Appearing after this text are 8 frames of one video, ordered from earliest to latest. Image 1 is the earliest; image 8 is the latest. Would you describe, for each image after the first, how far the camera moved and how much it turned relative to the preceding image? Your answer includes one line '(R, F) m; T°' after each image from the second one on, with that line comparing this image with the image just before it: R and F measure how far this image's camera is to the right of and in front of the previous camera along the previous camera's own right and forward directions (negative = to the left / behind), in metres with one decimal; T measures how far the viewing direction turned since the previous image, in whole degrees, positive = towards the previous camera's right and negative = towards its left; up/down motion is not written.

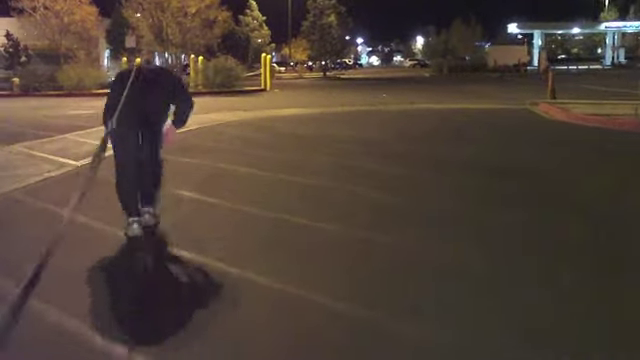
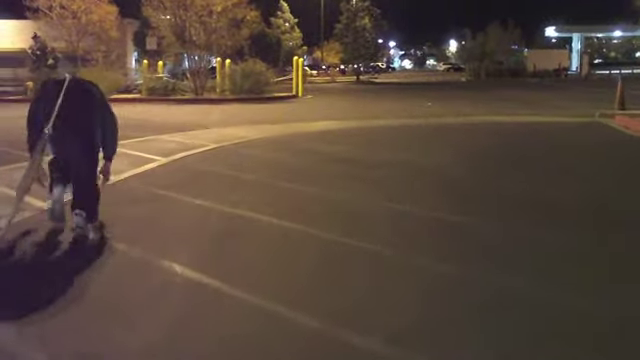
(-0.2, +3.5) m; -2°
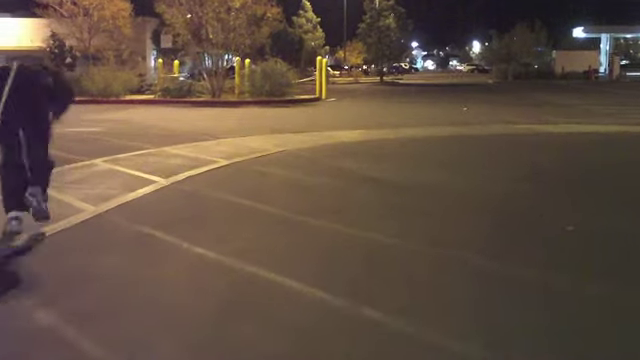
(-0.1, +2.4) m; -1°
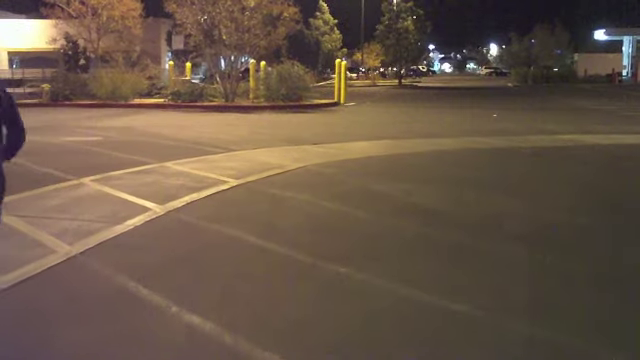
(-0.1, +1.9) m; -1°
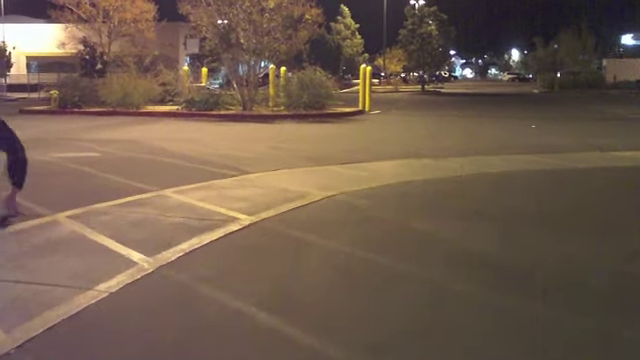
(-0.1, +2.2) m; -1°
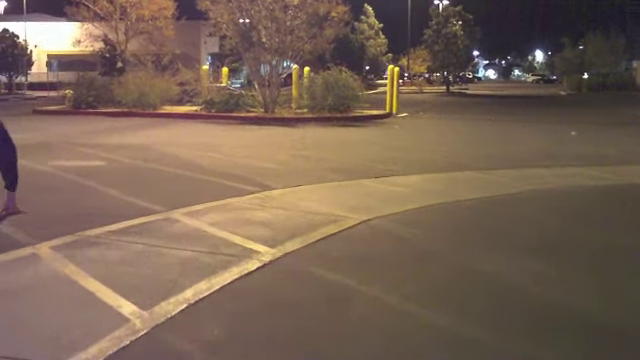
(-0.1, +1.5) m; -1°
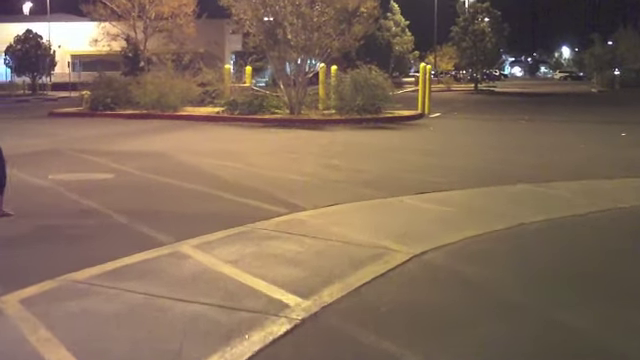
(-0.1, +1.6) m; -1°
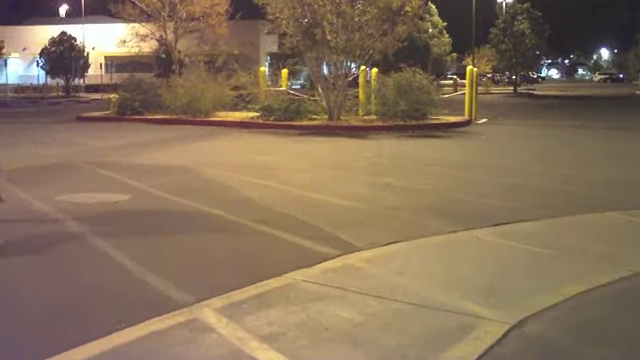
(-0.2, +1.8) m; -2°
